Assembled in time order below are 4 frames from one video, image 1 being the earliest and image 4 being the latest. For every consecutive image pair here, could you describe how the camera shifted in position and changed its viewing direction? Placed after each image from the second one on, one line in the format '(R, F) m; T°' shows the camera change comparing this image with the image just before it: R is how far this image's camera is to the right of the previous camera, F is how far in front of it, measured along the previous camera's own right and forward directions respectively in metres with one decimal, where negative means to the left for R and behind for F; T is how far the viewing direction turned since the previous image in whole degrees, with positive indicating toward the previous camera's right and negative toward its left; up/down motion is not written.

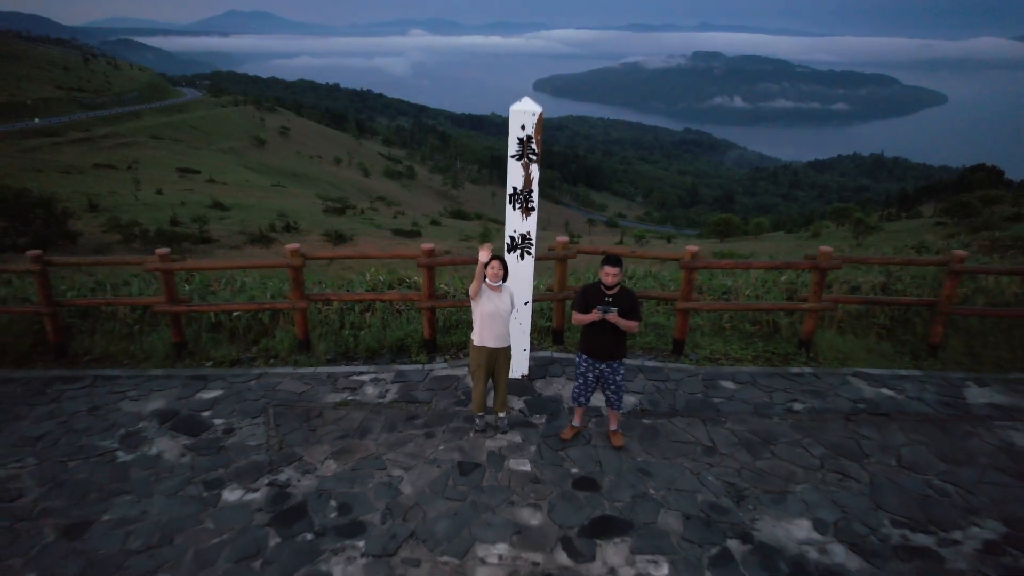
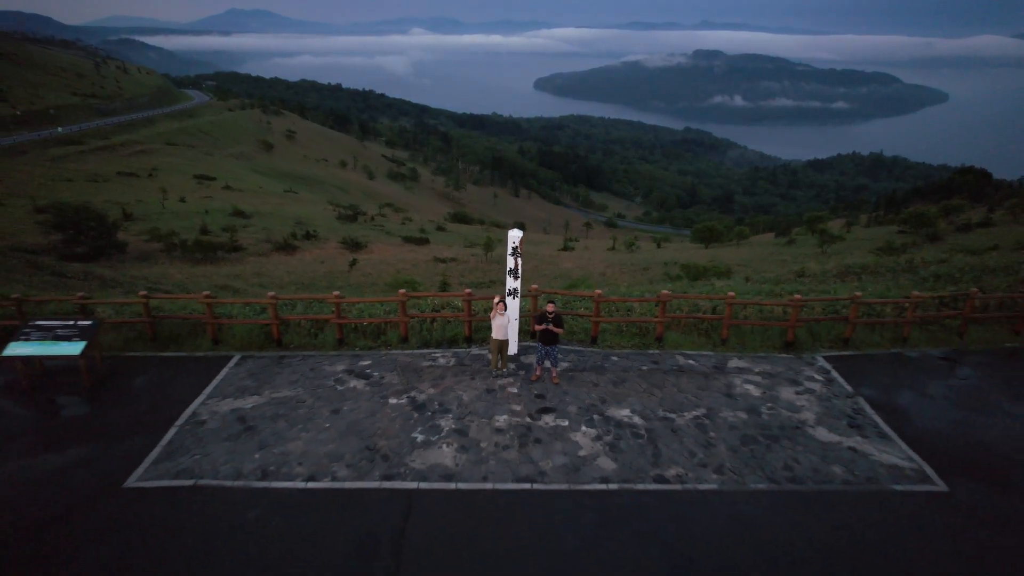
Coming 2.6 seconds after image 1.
(+0.1, -4.6) m; 0°
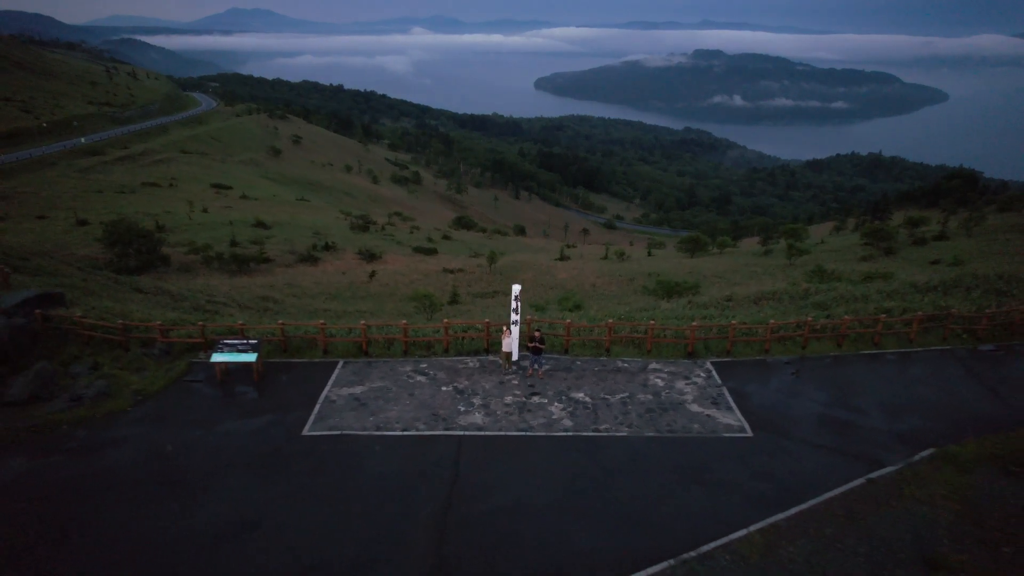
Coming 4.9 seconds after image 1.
(-0.1, -5.4) m; 0°
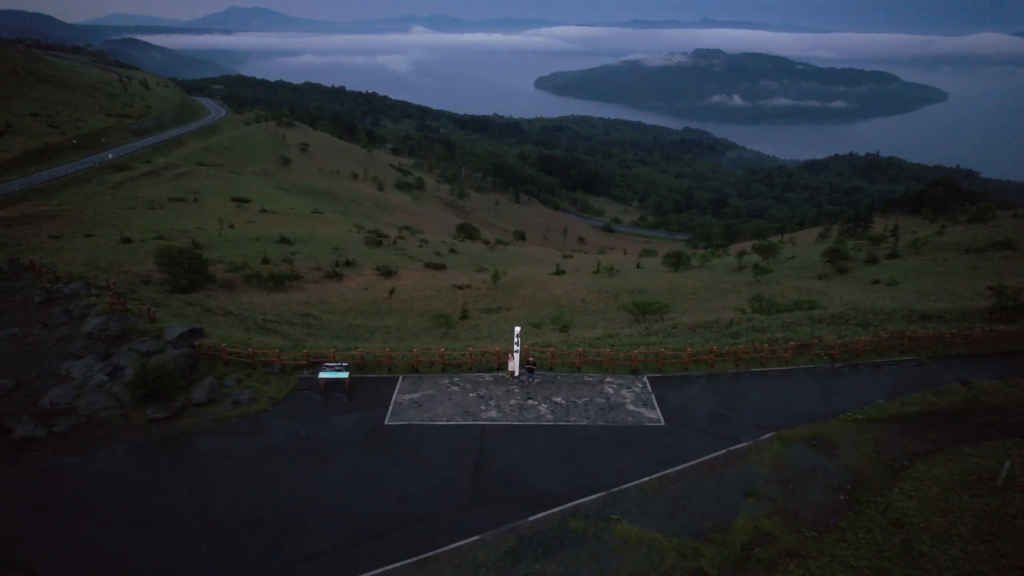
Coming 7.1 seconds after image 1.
(-0.1, -7.1) m; 0°
